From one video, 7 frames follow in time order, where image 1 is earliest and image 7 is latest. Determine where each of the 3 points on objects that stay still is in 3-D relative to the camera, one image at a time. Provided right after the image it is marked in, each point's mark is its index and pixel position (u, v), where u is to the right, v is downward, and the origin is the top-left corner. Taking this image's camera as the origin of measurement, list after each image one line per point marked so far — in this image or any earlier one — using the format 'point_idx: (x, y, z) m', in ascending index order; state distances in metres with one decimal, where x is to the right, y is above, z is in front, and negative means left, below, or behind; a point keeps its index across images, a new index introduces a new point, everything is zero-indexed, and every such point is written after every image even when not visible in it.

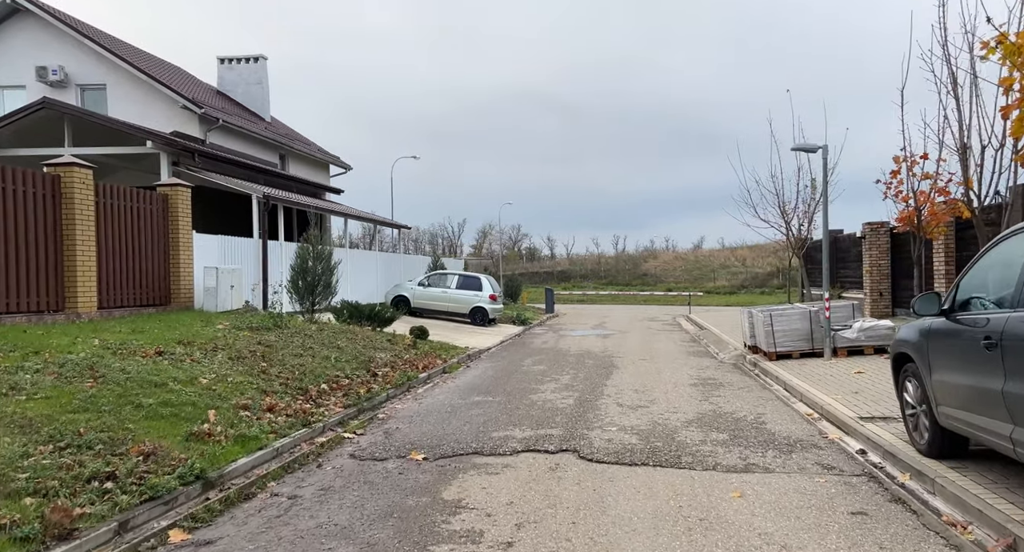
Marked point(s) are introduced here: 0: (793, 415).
0: (+3.6, -1.8, +8.1) m
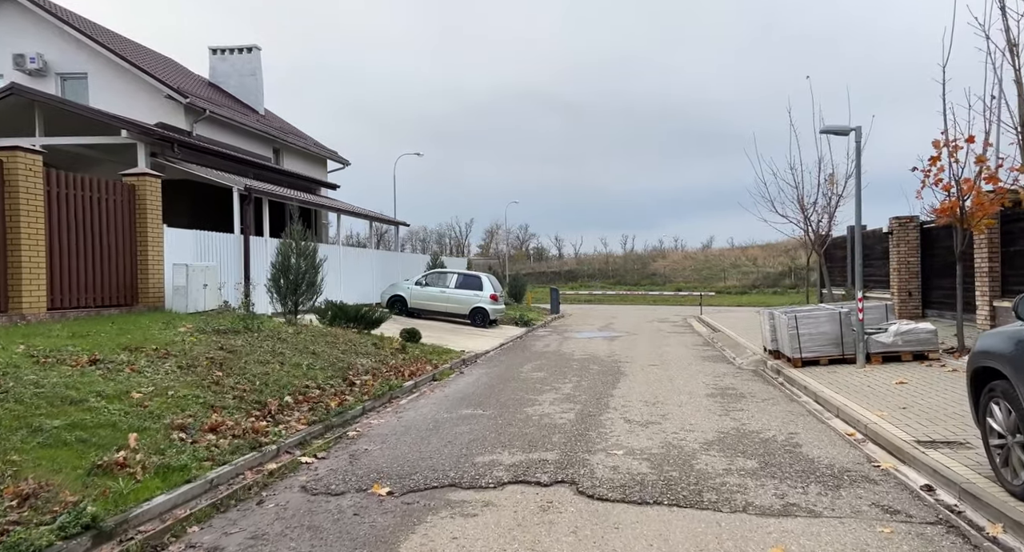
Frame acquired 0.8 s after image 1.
0: (+3.5, -1.7, +6.9) m
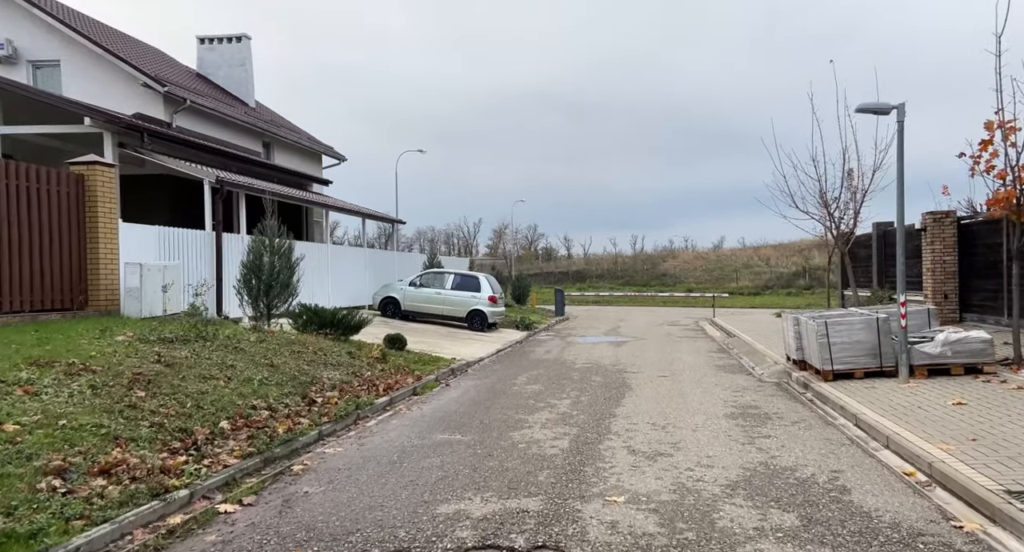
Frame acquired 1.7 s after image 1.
0: (+3.3, -1.8, +5.6) m
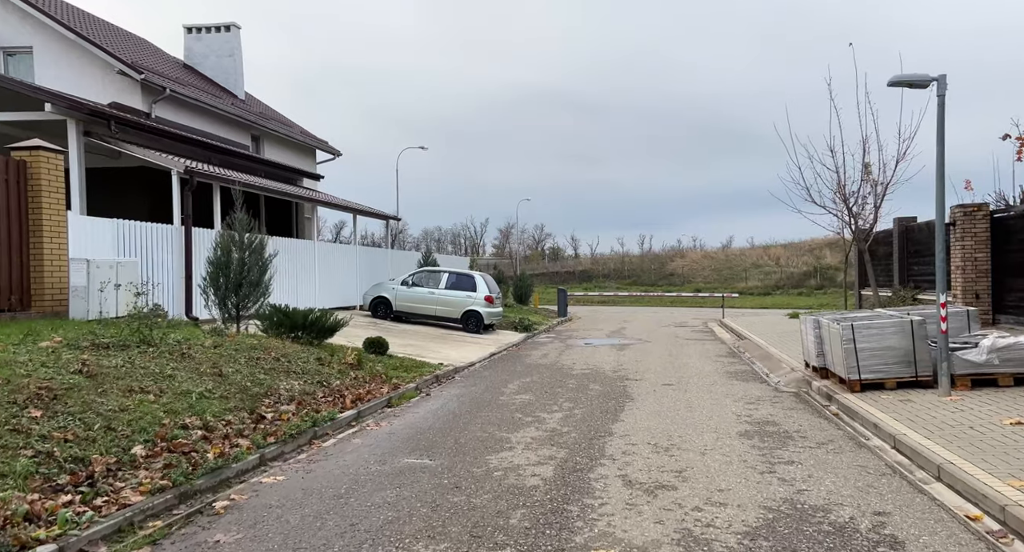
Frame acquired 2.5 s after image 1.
0: (+3.0, -1.7, +4.4) m
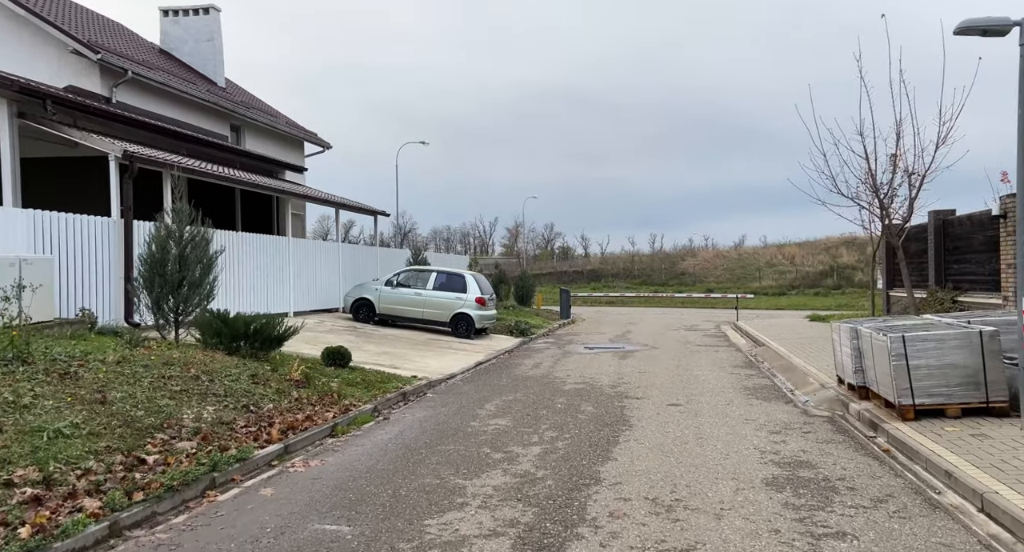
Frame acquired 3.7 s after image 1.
0: (+2.6, -1.7, +2.7) m
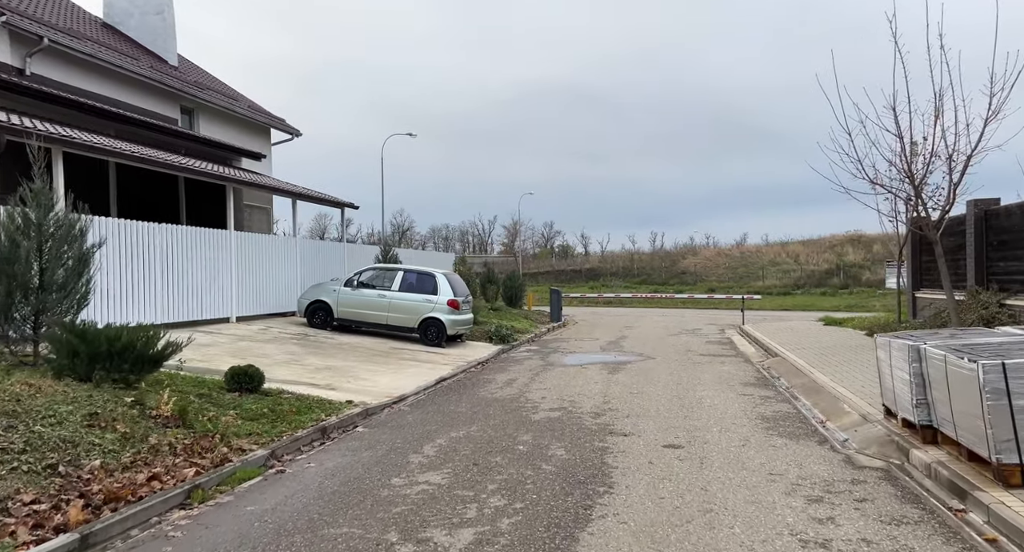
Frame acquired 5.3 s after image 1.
0: (+2.0, -1.7, +0.6) m
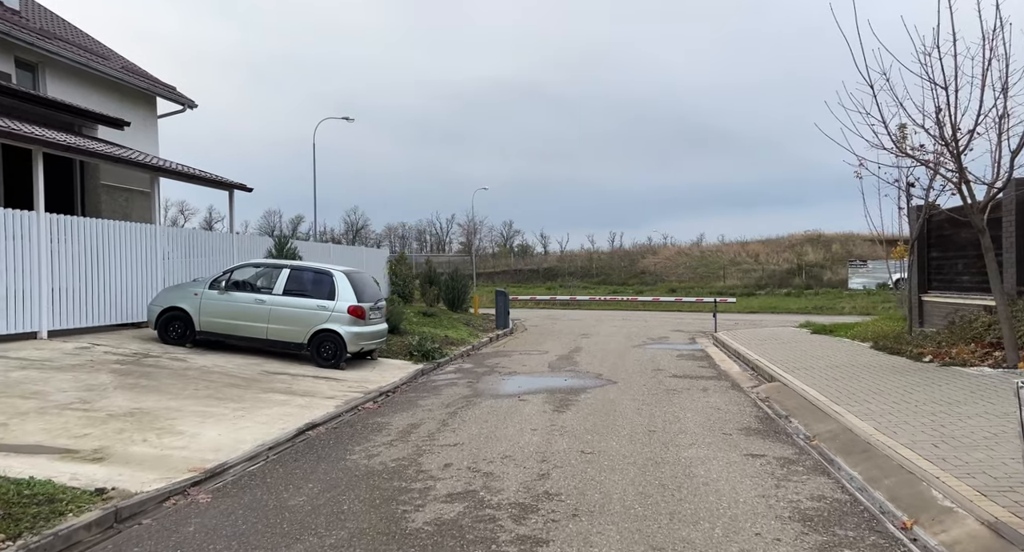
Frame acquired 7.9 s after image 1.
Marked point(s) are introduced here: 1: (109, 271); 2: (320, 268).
0: (+1.5, -1.7, -2.9) m
1: (-7.7, +0.1, +12.5) m
2: (-3.7, +0.2, +12.2) m
